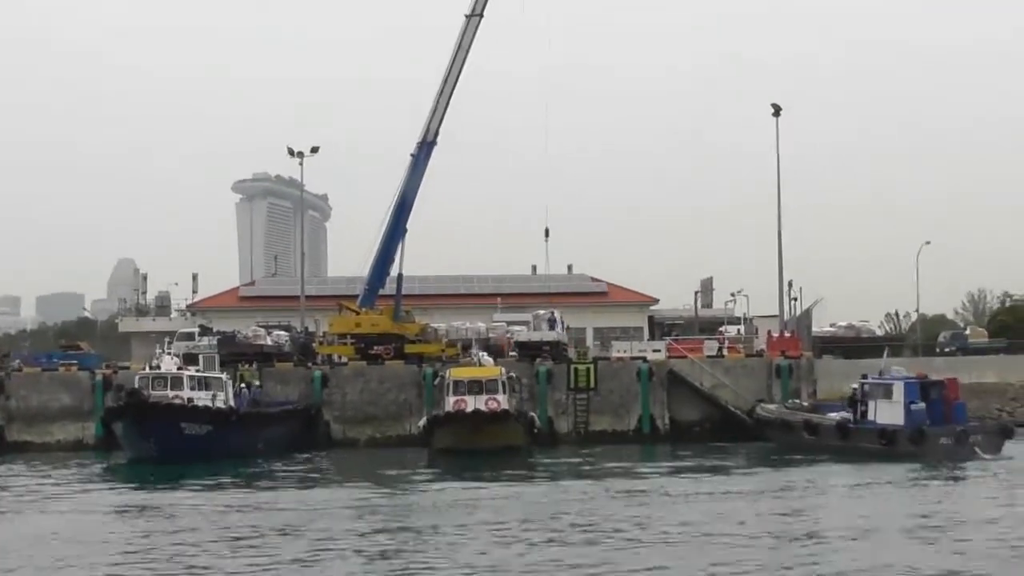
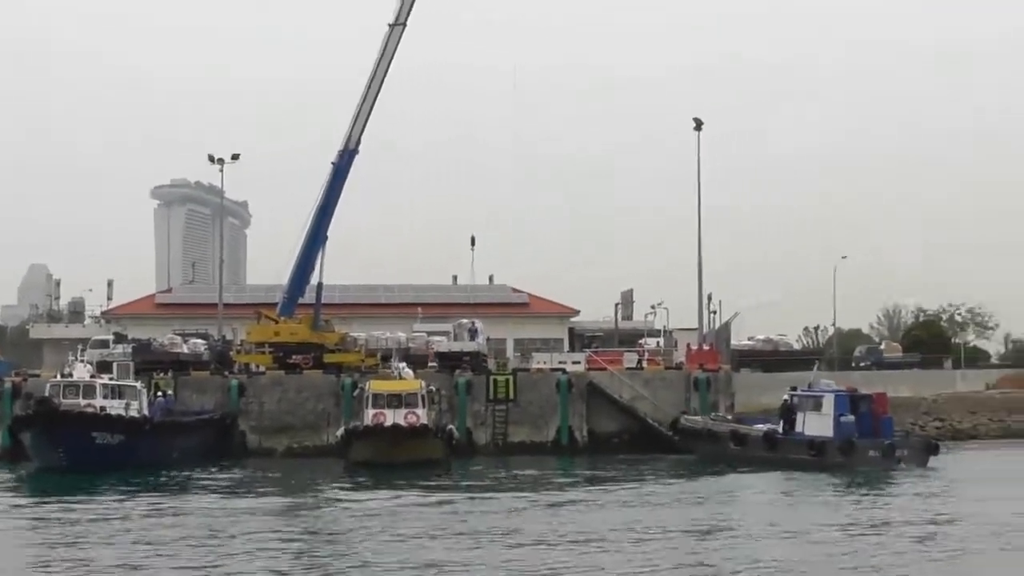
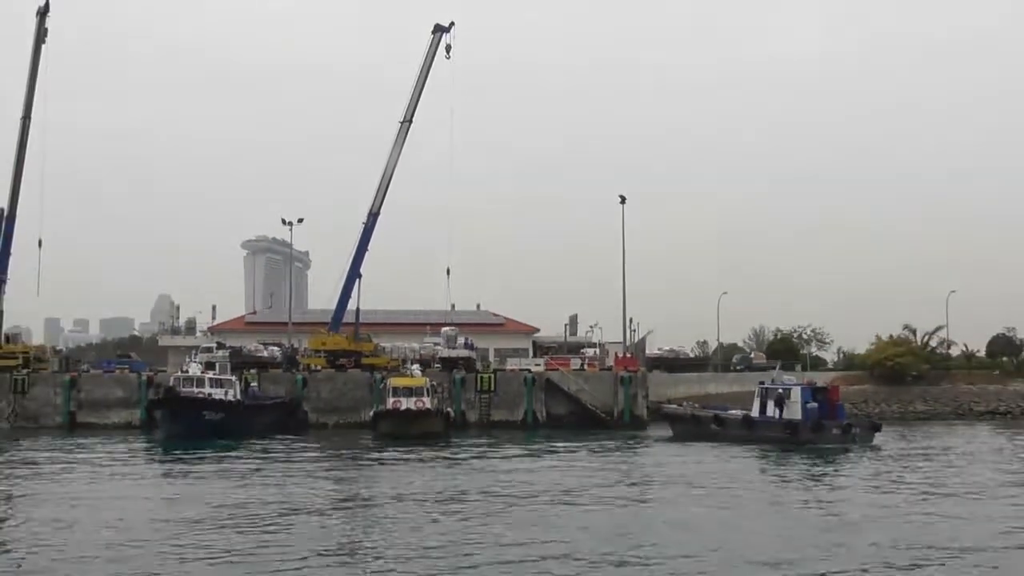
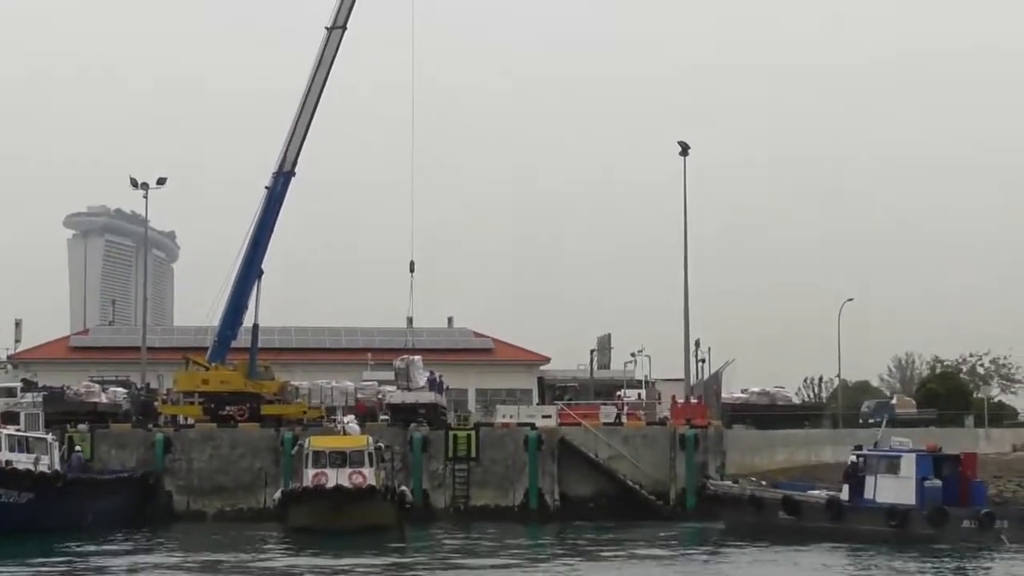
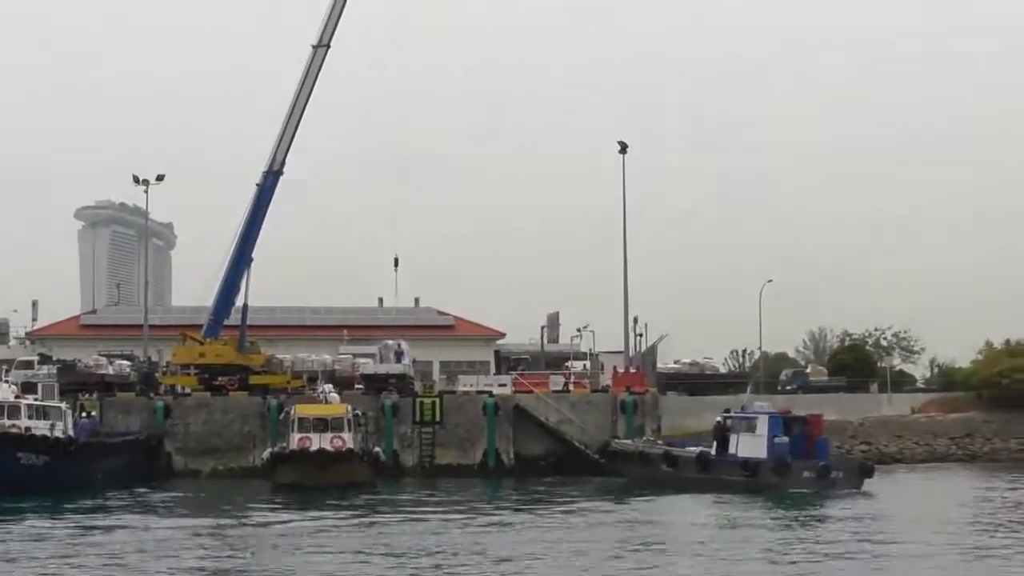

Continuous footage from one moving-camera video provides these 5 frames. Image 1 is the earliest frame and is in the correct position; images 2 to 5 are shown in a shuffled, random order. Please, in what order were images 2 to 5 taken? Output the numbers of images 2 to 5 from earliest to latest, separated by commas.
2, 5, 4, 3
